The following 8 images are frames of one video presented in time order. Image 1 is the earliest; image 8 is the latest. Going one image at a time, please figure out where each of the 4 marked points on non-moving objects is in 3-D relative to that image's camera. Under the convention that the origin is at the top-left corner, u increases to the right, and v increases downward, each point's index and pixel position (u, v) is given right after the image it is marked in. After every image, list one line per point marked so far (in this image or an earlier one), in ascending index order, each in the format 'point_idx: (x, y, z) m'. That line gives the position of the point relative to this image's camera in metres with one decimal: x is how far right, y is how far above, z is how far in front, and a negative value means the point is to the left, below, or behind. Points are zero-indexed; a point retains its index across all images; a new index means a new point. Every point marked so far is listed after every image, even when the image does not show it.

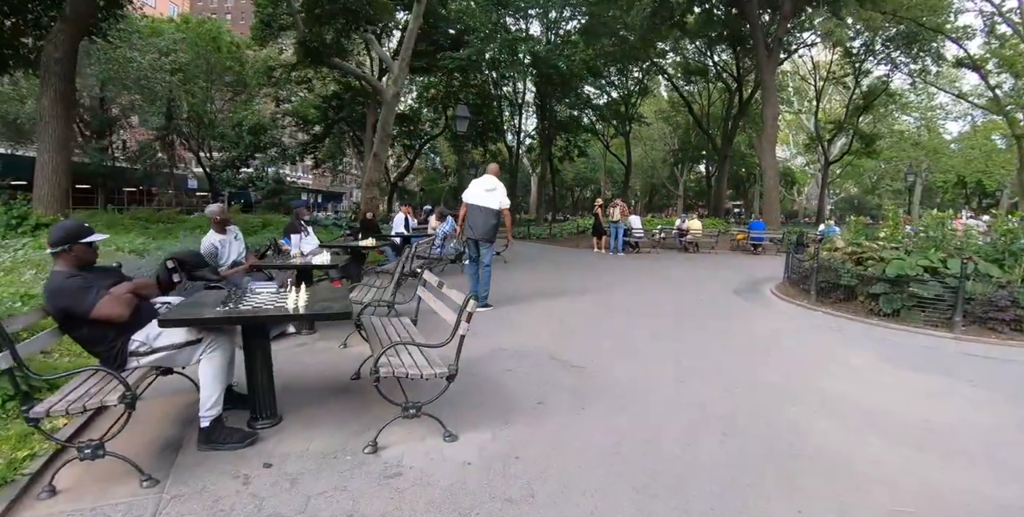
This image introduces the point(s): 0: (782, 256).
0: (+9.4, 0.0, +17.4) m
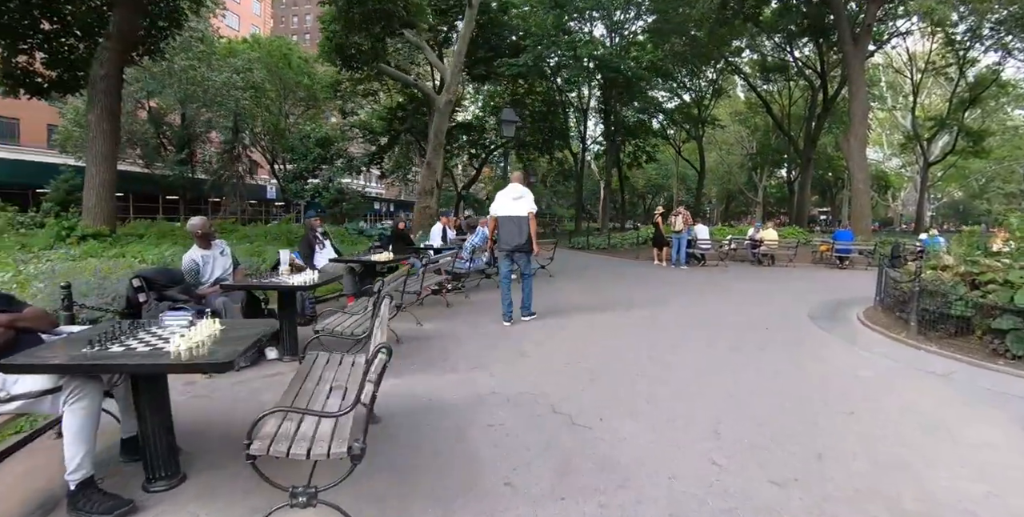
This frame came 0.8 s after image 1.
0: (+10.7, -0.4, +15.0) m
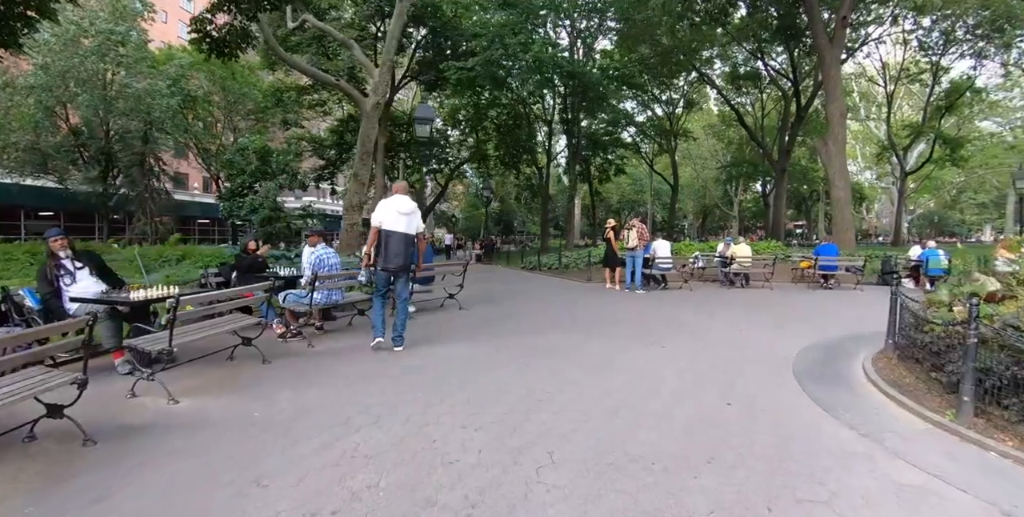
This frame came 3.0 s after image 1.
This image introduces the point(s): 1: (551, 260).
0: (+8.7, -0.9, +12.5) m
1: (+1.3, -0.1, +18.7) m
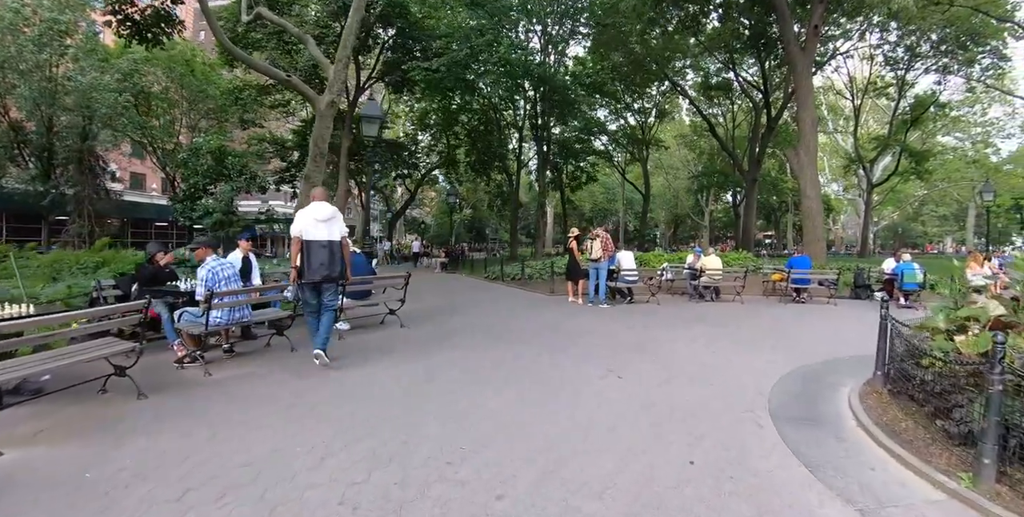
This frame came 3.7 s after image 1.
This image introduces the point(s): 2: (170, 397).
0: (+7.7, -1.2, +11.9) m
1: (0.0, -0.4, +17.8) m
2: (-3.6, -1.5, +5.4) m
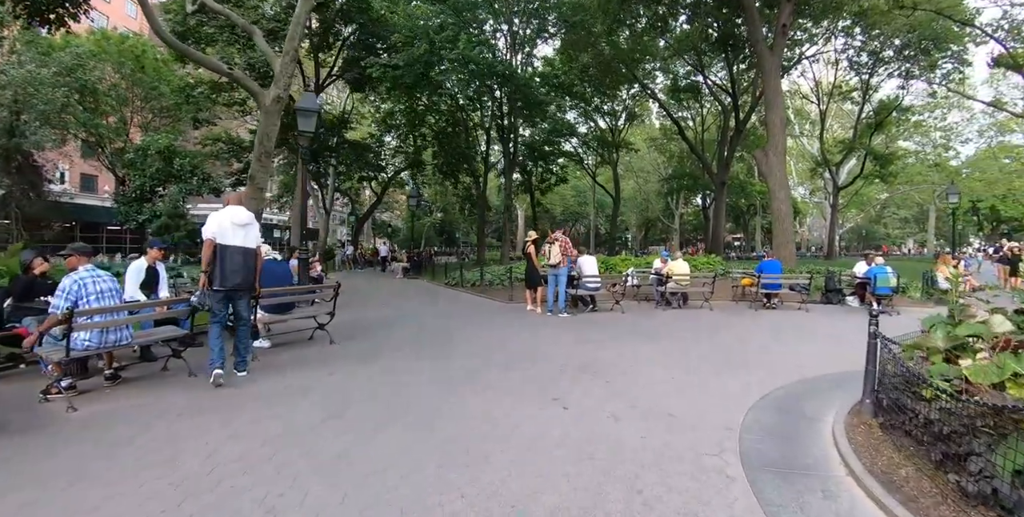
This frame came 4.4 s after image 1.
0: (+6.7, -1.3, +11.4) m
1: (-1.3, -0.6, +16.9) m
2: (-4.3, -1.5, +4.3) m
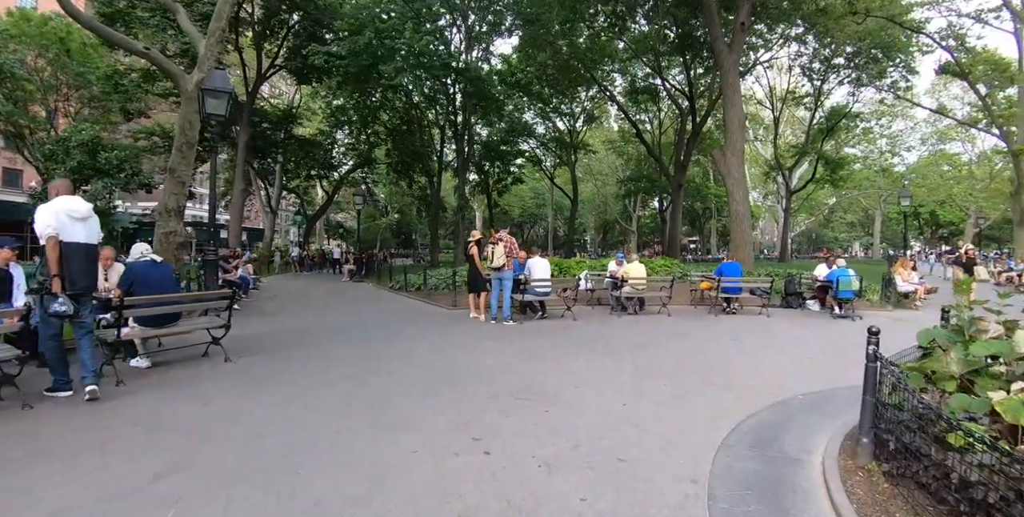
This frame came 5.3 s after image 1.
0: (+5.6, -1.3, +11.0) m
1: (-2.8, -0.6, +15.8) m
2: (-4.8, -1.5, +3.0) m
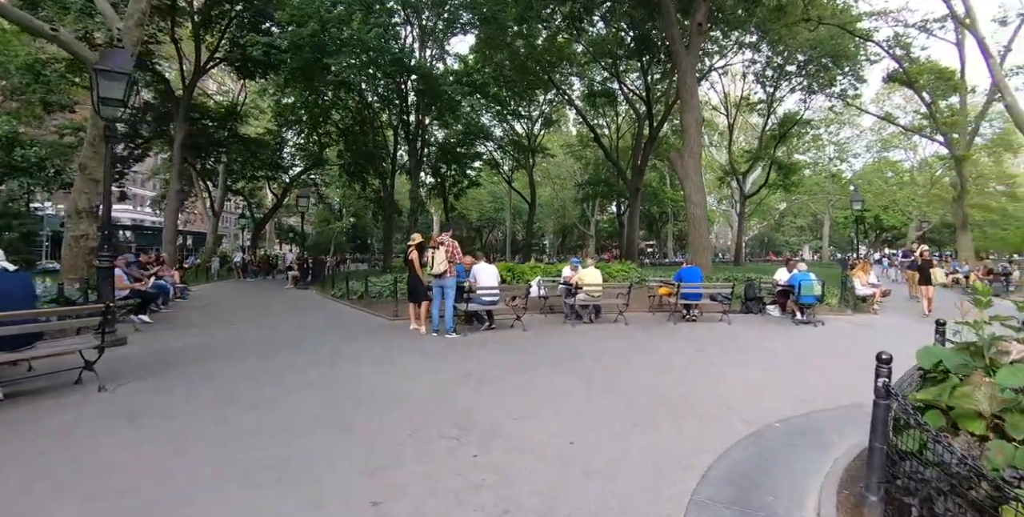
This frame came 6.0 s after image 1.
0: (+4.5, -1.4, +10.5) m
1: (-4.2, -0.8, +14.8) m
2: (-5.3, -1.6, +1.8) m
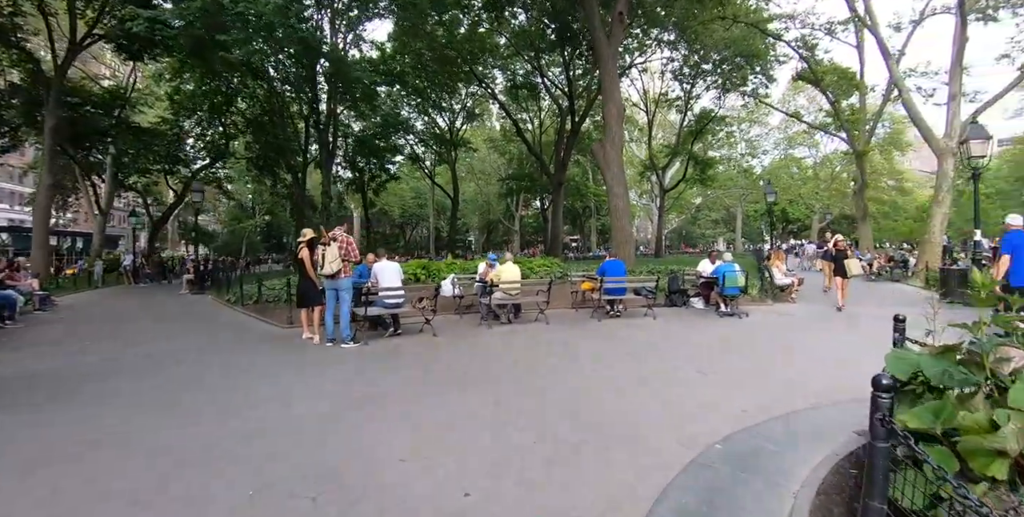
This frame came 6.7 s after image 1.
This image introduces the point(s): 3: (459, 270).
0: (+2.9, -1.3, +10.2) m
1: (-6.3, -0.8, +13.2) m
2: (-5.6, -1.7, +0.3) m
3: (-1.2, -0.3, +13.5) m
